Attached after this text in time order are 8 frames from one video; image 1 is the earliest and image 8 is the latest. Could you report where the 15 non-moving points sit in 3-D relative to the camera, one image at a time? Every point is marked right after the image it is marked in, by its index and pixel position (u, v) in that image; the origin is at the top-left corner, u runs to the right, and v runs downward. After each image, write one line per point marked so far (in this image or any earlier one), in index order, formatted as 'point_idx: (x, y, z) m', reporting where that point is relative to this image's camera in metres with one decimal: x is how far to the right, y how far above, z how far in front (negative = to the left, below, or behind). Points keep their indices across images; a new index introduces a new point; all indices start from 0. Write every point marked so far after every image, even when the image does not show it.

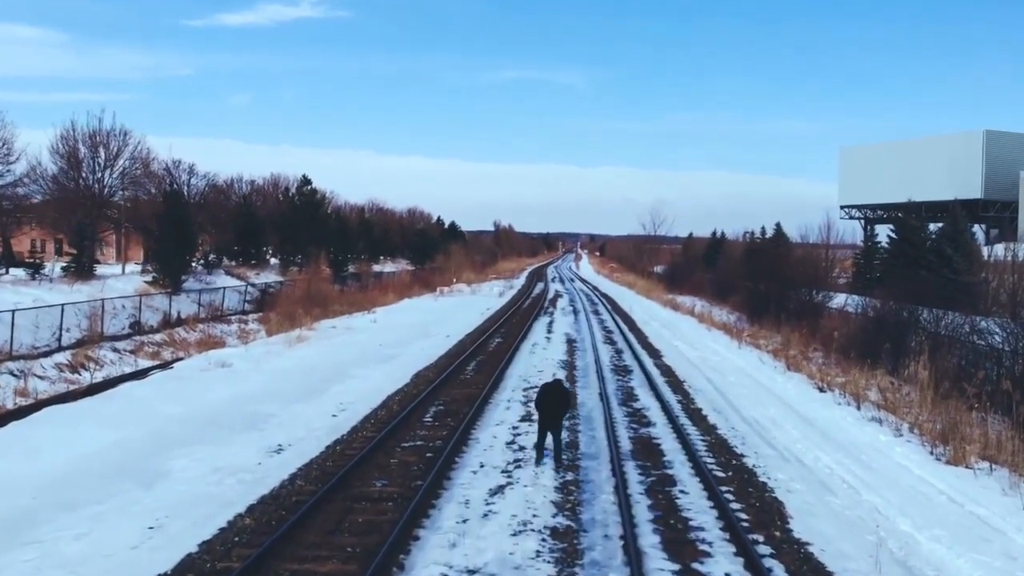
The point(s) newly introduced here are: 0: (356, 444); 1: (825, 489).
0: (-2.2, -2.2, +12.4) m
1: (+3.9, -2.5, +11.2) m
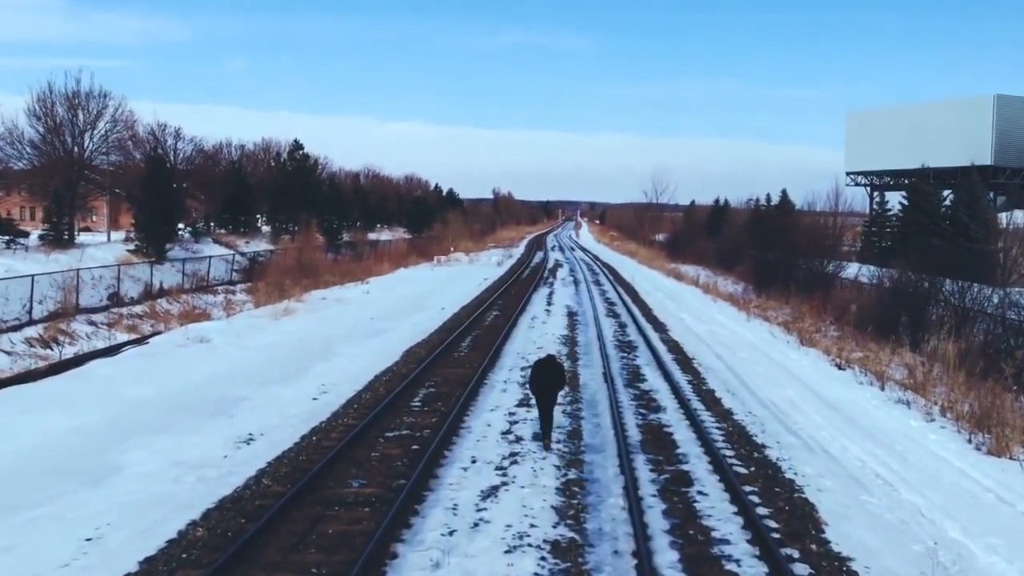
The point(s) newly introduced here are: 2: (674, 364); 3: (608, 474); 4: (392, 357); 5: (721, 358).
0: (-2.2, -1.8, +11.1) m
1: (+3.9, -2.2, +9.9) m
2: (+3.1, -1.4, +16.8) m
3: (+1.0, -2.0, +9.4) m
4: (-2.3, -1.4, +17.4) m
5: (+4.3, -1.5, +18.3) m
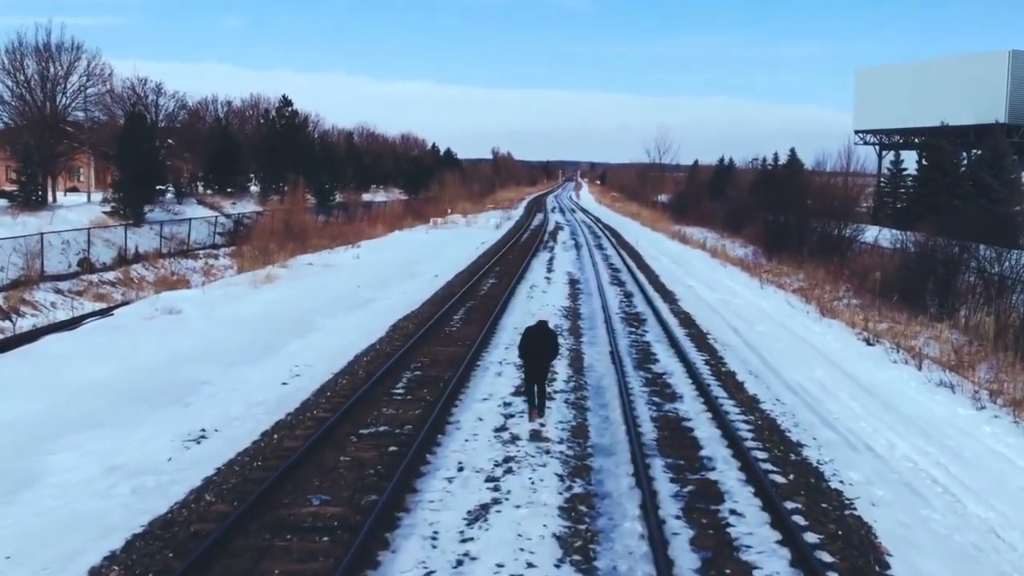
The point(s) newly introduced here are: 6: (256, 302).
0: (-2.3, -1.6, +9.5) m
1: (+3.8, -2.0, +8.4) m
2: (+3.0, -0.9, +15.2) m
3: (+1.0, -1.8, +7.9) m
4: (-2.4, -0.8, +15.8) m
5: (+4.2, -0.9, +16.7) m
6: (-5.7, -0.3, +19.6) m
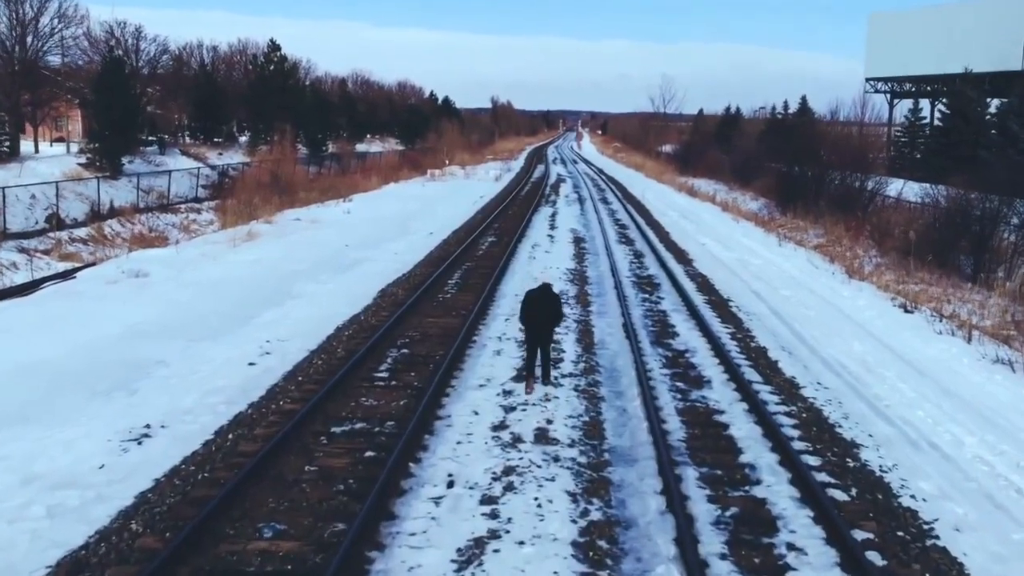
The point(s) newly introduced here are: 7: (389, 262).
0: (-2.3, -1.3, +8.0) m
1: (+3.8, -1.8, +6.9) m
2: (+3.0, -0.3, +13.6) m
3: (+1.0, -1.6, +6.4) m
4: (-2.4, -0.2, +14.2) m
5: (+4.3, -0.2, +15.1) m
6: (-5.7, +0.5, +18.0) m
7: (-2.6, +0.6, +18.5) m
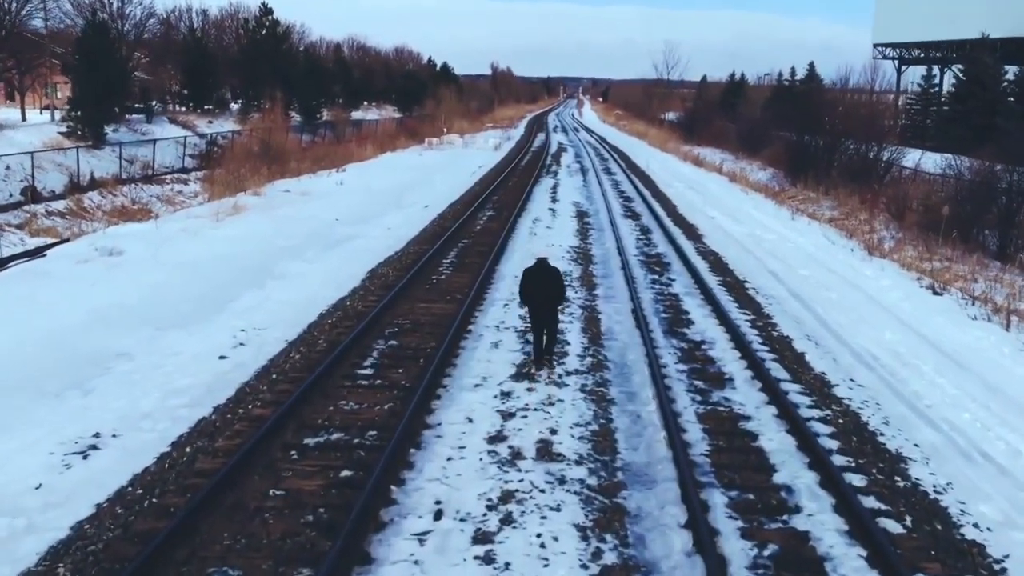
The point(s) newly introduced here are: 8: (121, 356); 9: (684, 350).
0: (-2.3, -1.2, +7.0) m
1: (+3.8, -1.8, +5.9) m
2: (+3.0, -0.1, +12.6) m
3: (+1.0, -1.6, +5.4) m
4: (-2.4, +0.1, +13.2) m
5: (+4.2, +0.1, +14.1) m
6: (-5.7, +0.9, +16.9) m
7: (-2.6, +1.0, +17.4) m
8: (-4.2, -0.7, +9.6) m
9: (+1.9, -0.7, +9.6) m
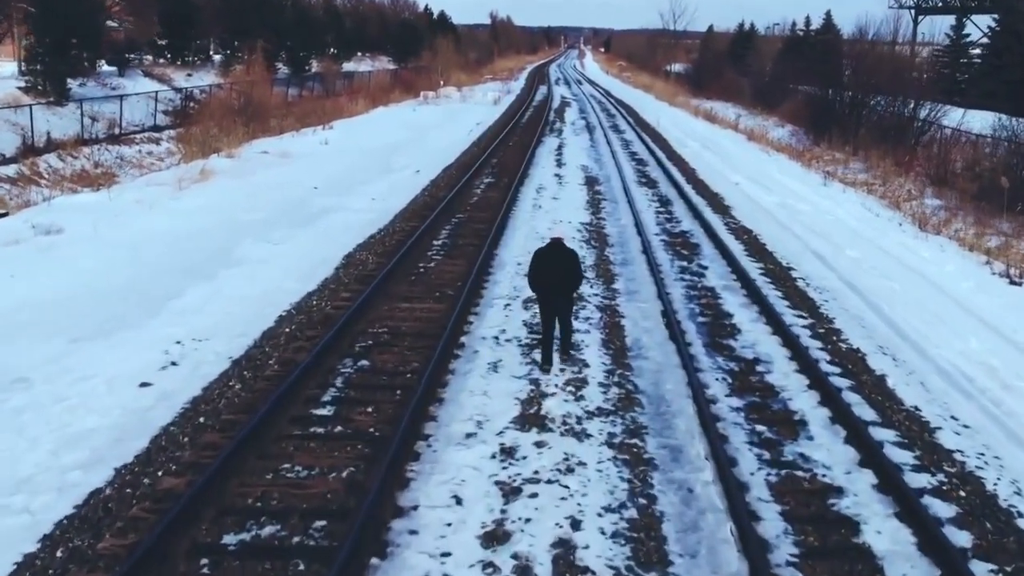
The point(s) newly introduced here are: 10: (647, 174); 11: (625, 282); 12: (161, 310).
0: (-2.3, -1.4, +5.0) m
1: (+3.9, -2.0, +3.9) m
2: (+3.1, 0.0, +10.5) m
3: (+1.0, -1.9, +3.4) m
4: (-2.4, +0.2, +11.1) m
5: (+4.3, +0.3, +12.0) m
6: (-5.7, +1.3, +14.7) m
7: (-2.6, +1.3, +15.3) m
8: (-4.2, -0.8, +7.5) m
9: (+1.9, -0.7, +7.6) m
10: (+3.0, +2.6, +19.8) m
11: (+1.3, +0.1, +10.5) m
12: (-3.7, -0.2, +9.5) m
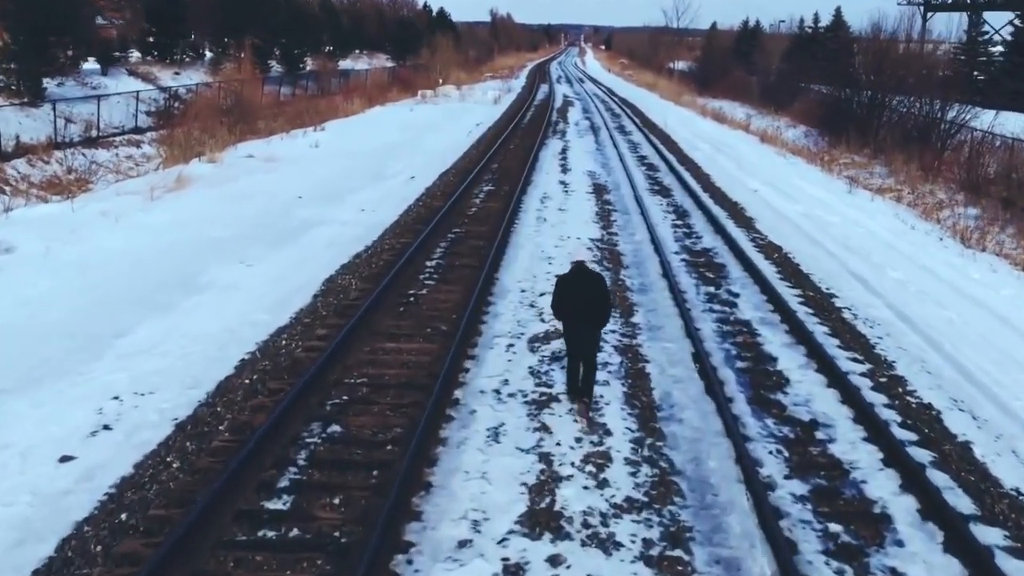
0: (-2.2, -1.8, +3.6) m
1: (+3.9, -2.4, +2.5) m
2: (+3.1, -0.3, +9.1) m
3: (+1.0, -2.2, +2.0) m
4: (-2.3, -0.1, +9.7) m
5: (+4.3, 0.0, +10.6) m
6: (-5.6, +0.9, +13.3) m
7: (-2.5, +1.0, +13.9) m
8: (-4.2, -1.1, +6.1) m
9: (+1.9, -1.1, +6.2) m
10: (+3.1, +2.3, +18.4) m
11: (+1.4, -0.3, +9.1) m
12: (-3.7, -0.6, +8.1) m
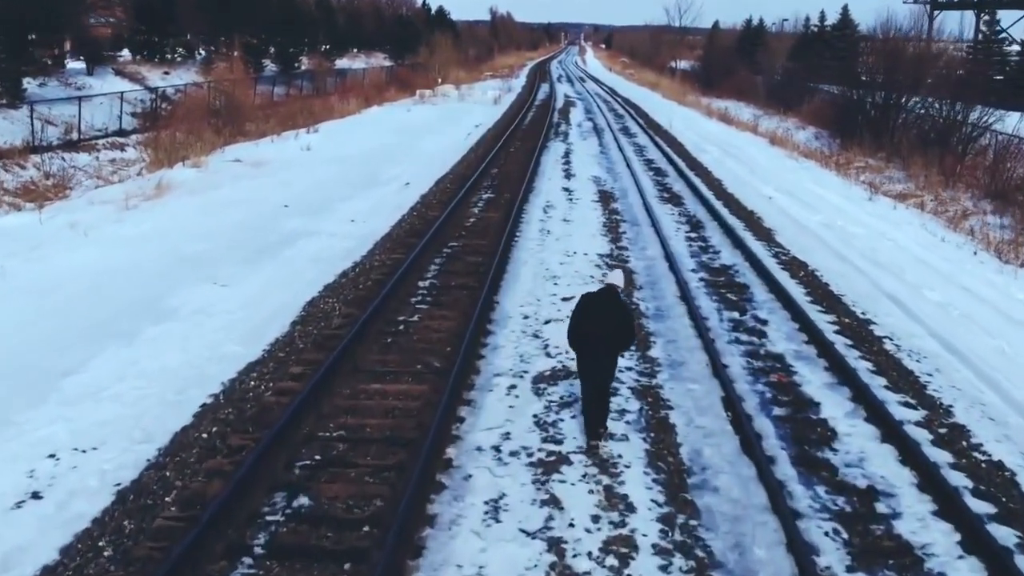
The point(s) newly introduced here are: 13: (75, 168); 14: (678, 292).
0: (-2.2, -2.0, +2.6) m
1: (+3.9, -2.7, +1.5) m
2: (+3.1, -0.6, +8.1) m
3: (+1.1, -2.5, +1.0) m
4: (-2.3, -0.4, +8.7) m
5: (+4.3, -0.3, +9.6) m
6: (-5.6, +0.7, +12.3) m
7: (-2.5, +0.8, +12.9) m
8: (-4.2, -1.4, +5.1) m
9: (+1.9, -1.3, +5.2) m
10: (+3.1, +2.0, +17.4) m
11: (+1.4, -0.5, +8.1) m
12: (-3.7, -0.8, +7.1) m
13: (-9.6, +2.6, +19.5) m
14: (+1.8, 0.0, +9.7) m
